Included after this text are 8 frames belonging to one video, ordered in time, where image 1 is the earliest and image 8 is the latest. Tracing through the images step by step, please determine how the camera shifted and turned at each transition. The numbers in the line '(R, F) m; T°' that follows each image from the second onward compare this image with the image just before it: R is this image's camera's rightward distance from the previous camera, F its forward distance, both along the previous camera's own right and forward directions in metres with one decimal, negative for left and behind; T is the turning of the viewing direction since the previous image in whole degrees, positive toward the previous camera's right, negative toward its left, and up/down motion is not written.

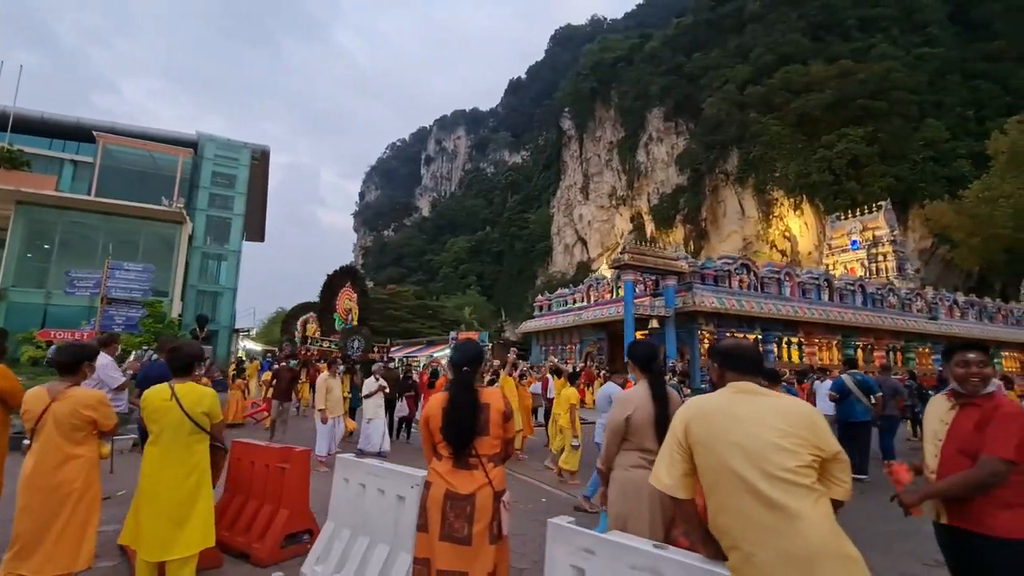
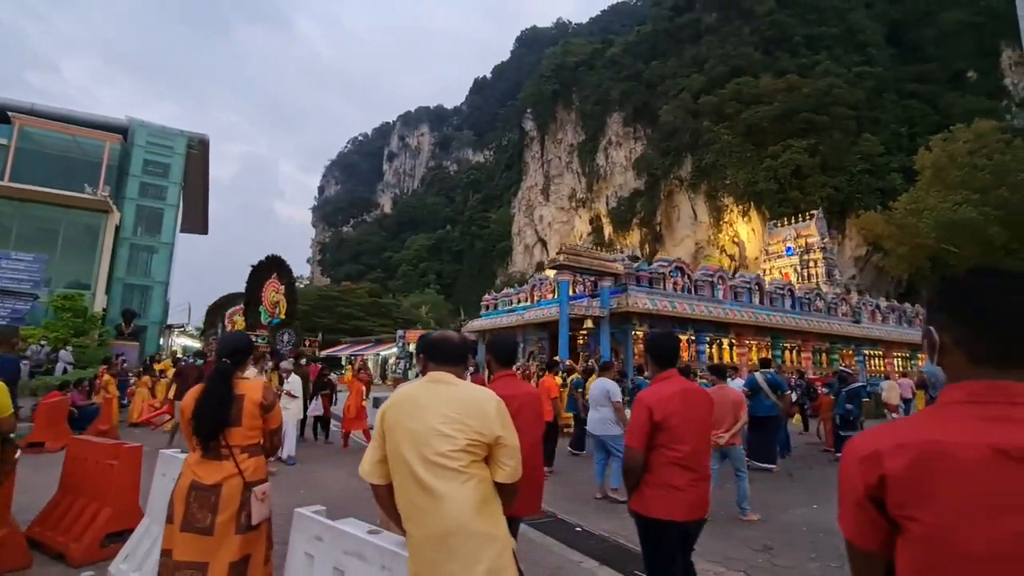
(+0.8, -0.1) m; +4°
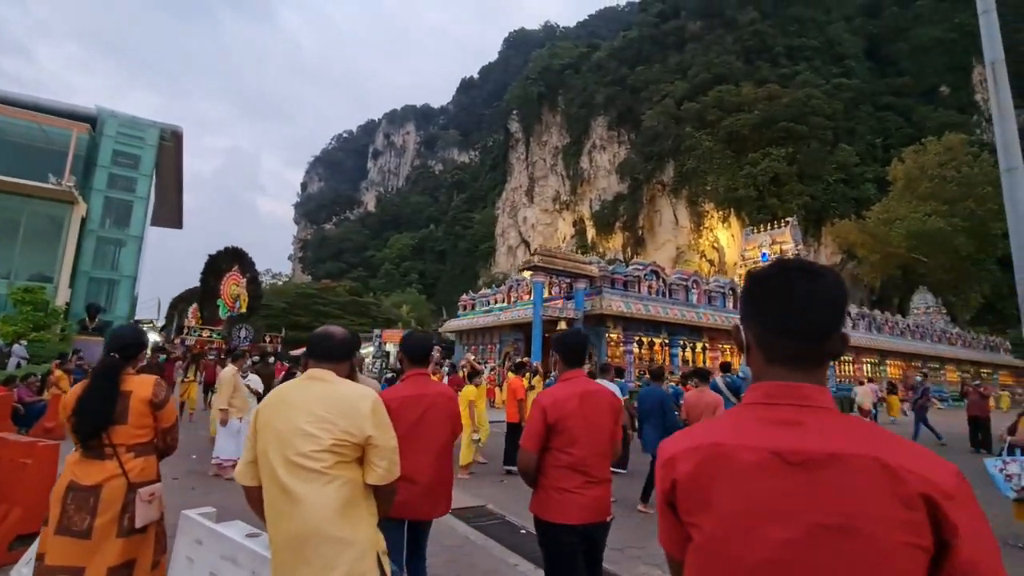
(+0.3, 0.0) m; +2°
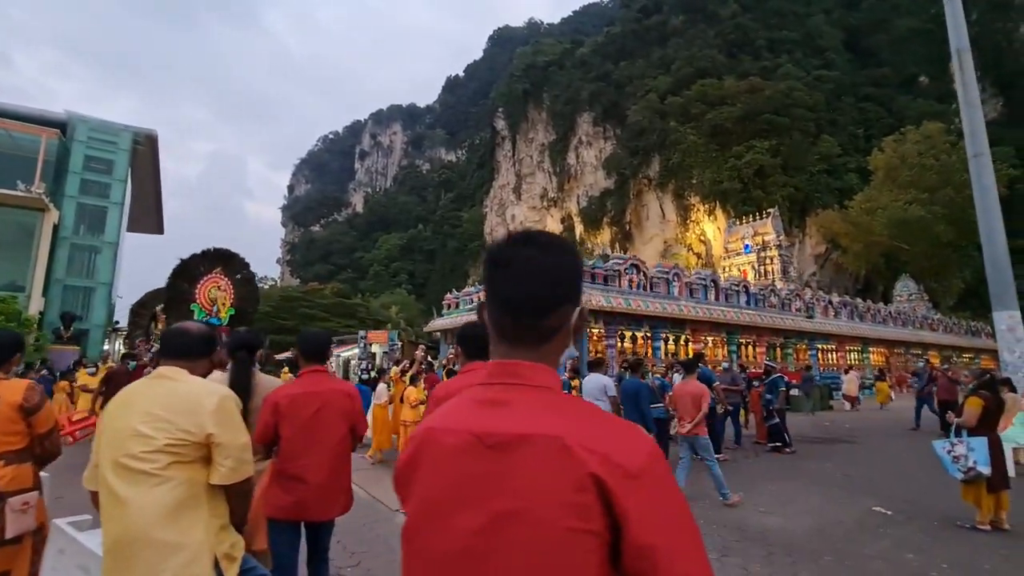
(+0.4, +0.1) m; +1°
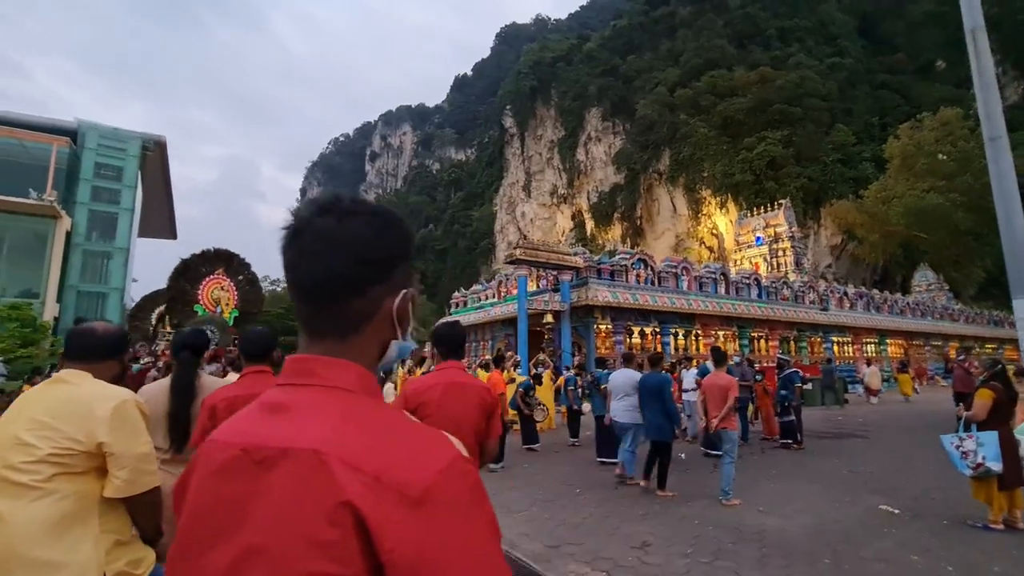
(+0.2, +0.1) m; -1°
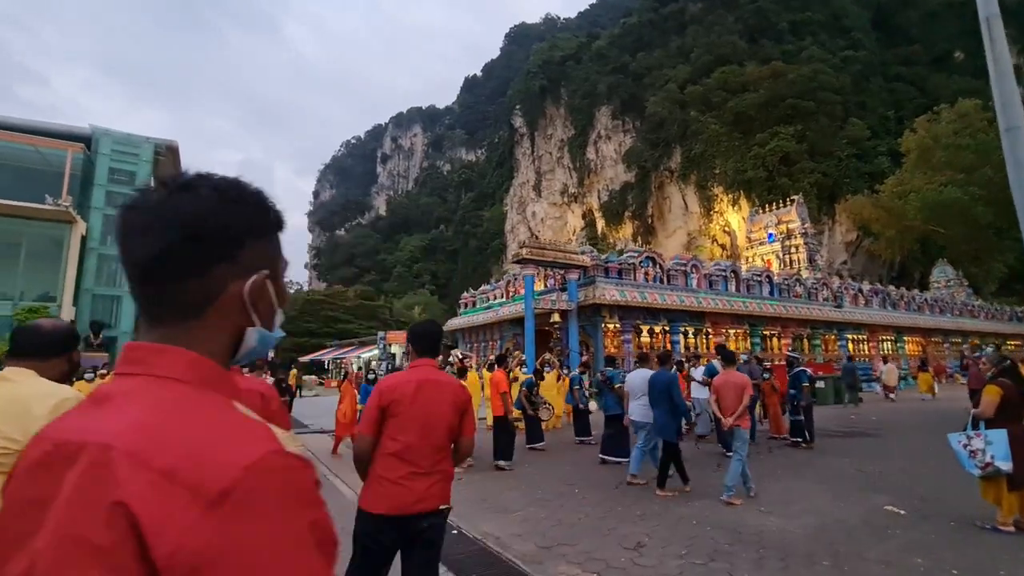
(+0.2, +0.1) m; -1°
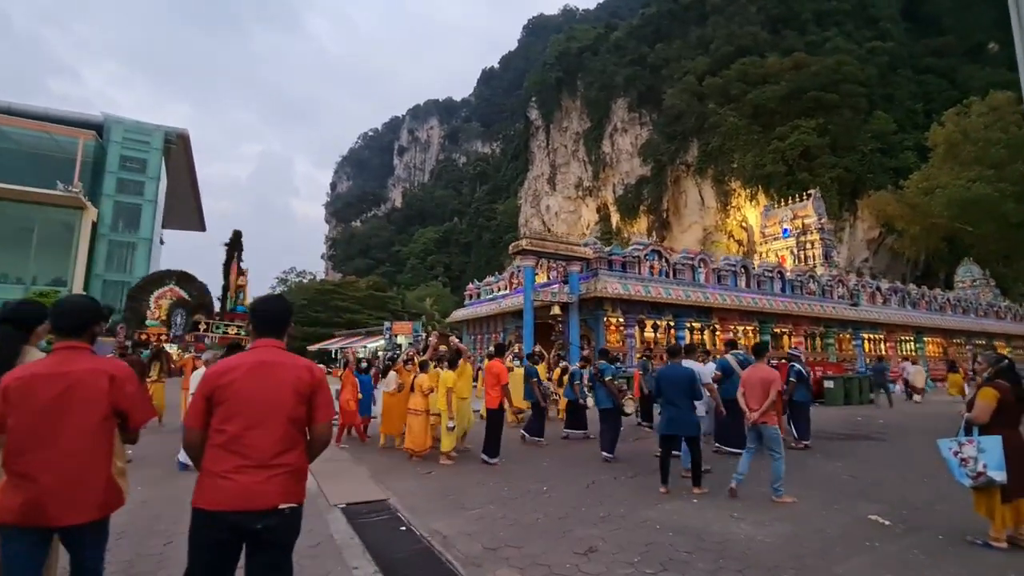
(+0.5, +0.3) m; -2°
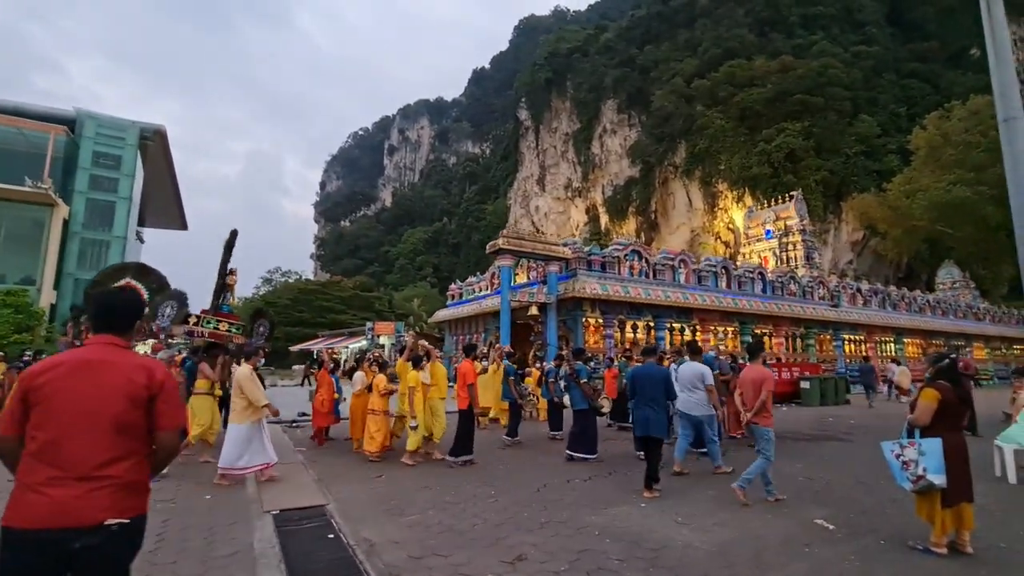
(+0.4, +0.2) m; +1°
